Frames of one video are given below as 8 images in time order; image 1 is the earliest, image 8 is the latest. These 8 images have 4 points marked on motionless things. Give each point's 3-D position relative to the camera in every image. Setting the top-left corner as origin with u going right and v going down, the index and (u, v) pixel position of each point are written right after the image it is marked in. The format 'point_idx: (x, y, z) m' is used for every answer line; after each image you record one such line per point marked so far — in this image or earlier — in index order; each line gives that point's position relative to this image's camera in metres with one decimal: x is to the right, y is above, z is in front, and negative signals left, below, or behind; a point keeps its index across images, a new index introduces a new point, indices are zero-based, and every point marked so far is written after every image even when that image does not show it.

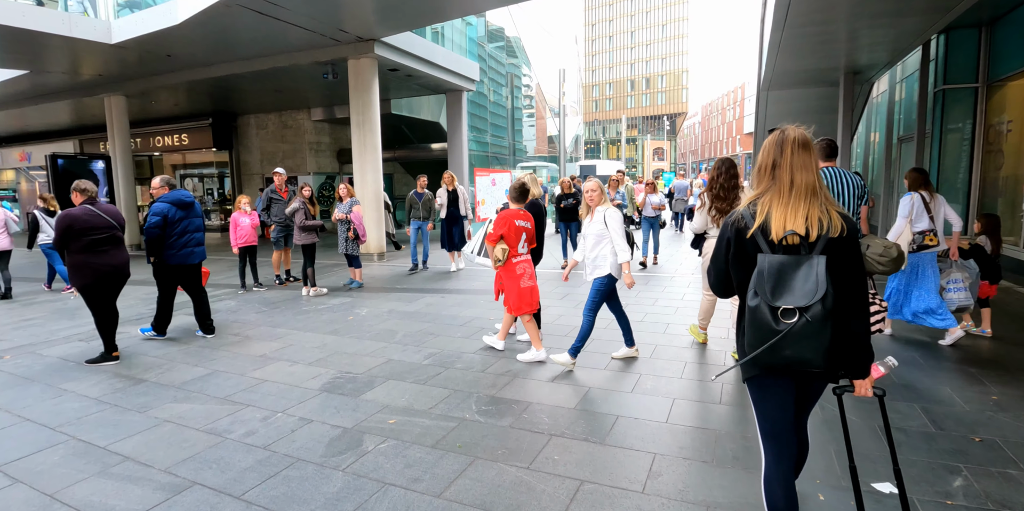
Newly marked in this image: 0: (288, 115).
0: (-7.7, +4.8, +18.0) m
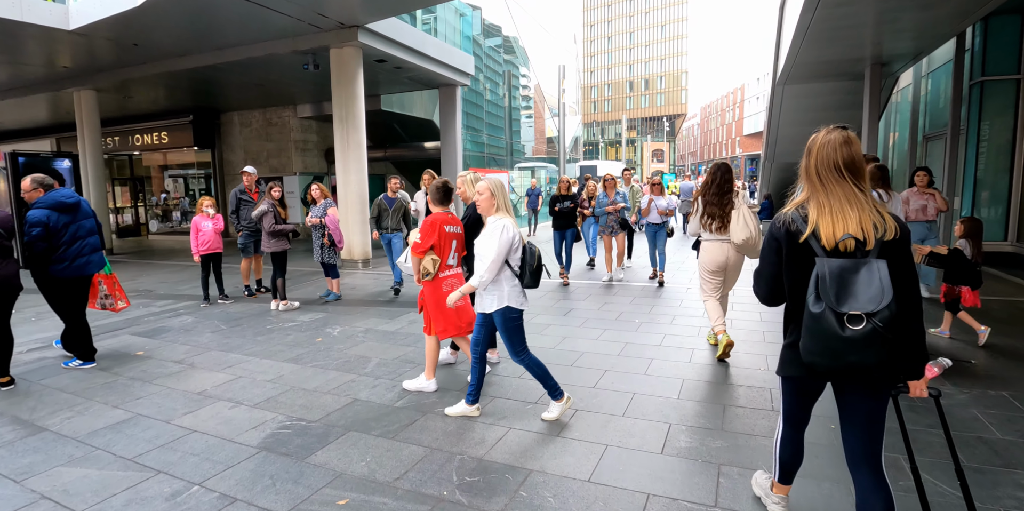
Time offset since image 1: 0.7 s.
0: (-7.8, +4.7, +17.1) m
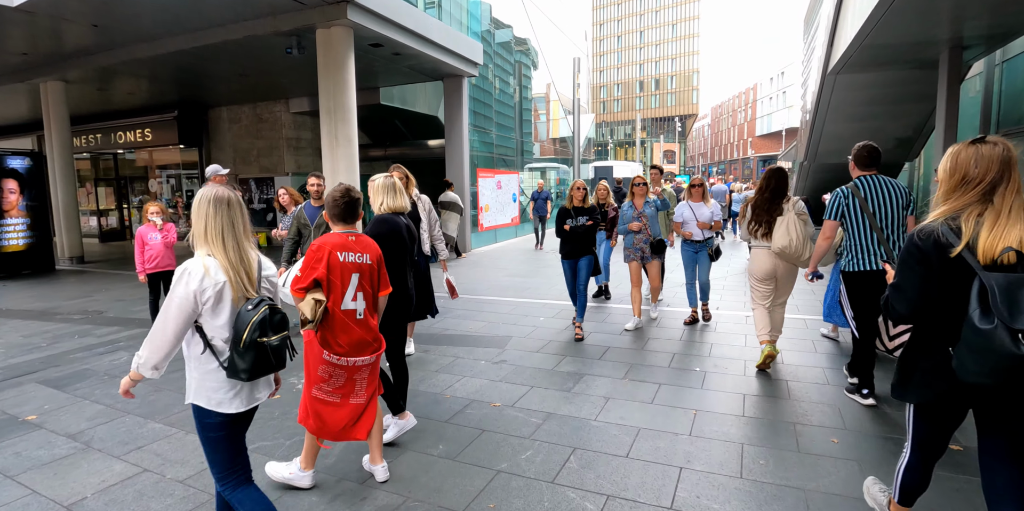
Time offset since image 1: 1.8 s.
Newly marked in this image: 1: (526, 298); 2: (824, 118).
0: (-7.5, +4.5, +15.8) m
1: (+0.2, -0.6, +7.6) m
2: (+7.1, +3.1, +12.0) m
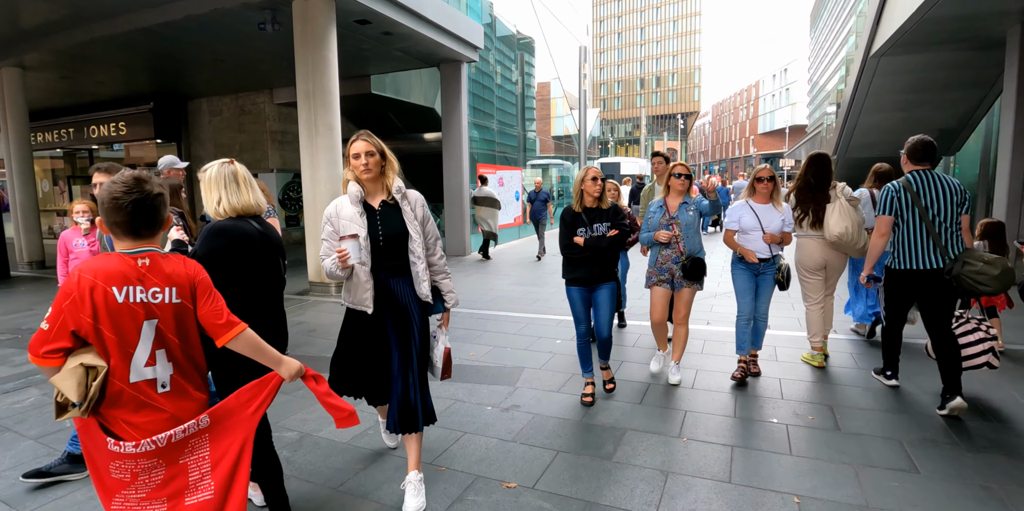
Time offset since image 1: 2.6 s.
0: (-7.4, +4.4, +14.6) m
1: (+0.3, -0.7, +6.4) m
2: (+7.2, +3.0, +10.8) m
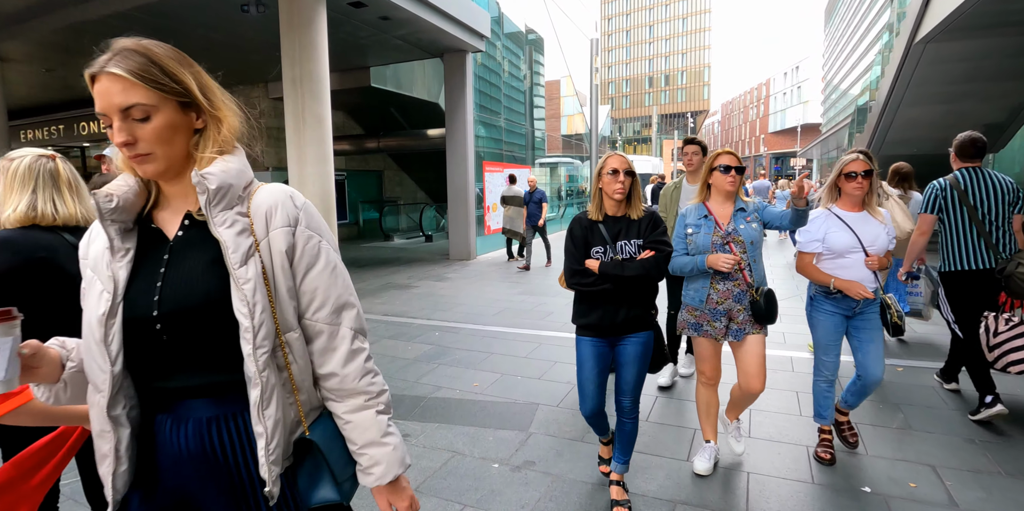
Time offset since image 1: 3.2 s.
0: (-7.2, +4.3, +13.9) m
1: (+0.4, -0.8, +5.6) m
2: (+7.3, +2.9, +10.0) m
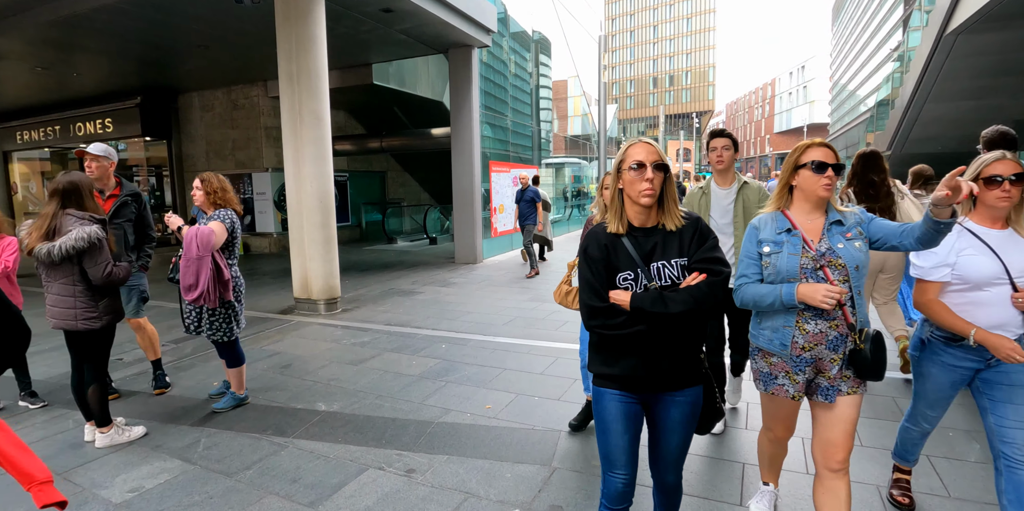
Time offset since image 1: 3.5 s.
0: (-7.0, +4.2, +13.5) m
1: (+0.5, -0.8, +5.2) m
2: (+7.5, +2.8, +9.5) m
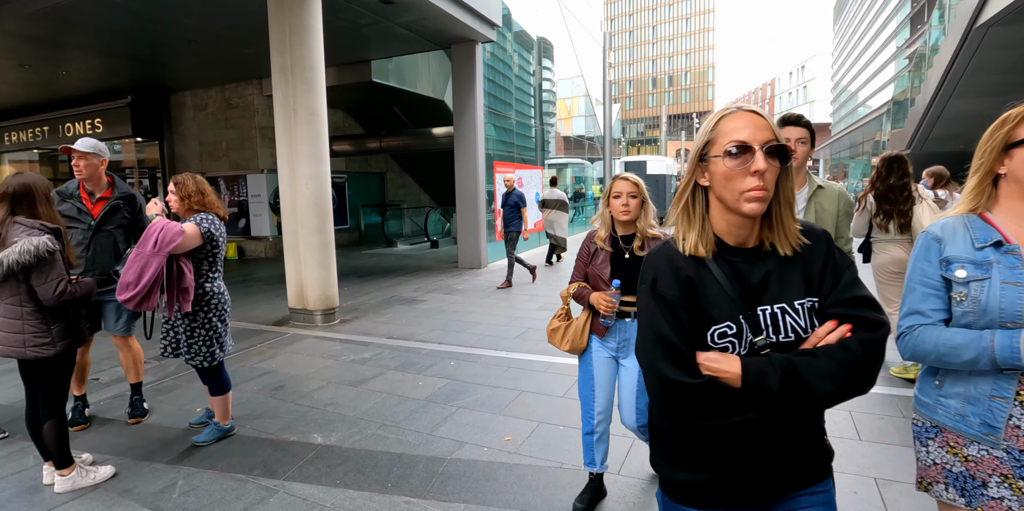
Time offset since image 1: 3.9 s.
0: (-6.9, +4.1, +13.1) m
1: (+0.6, -0.9, +4.8) m
2: (+7.6, +2.8, +9.1) m
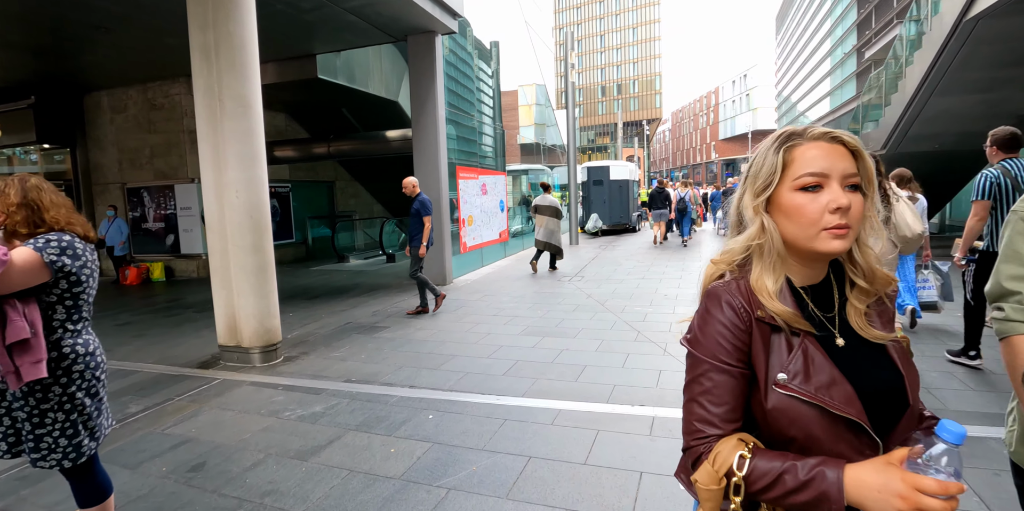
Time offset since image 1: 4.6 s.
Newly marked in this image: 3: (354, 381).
0: (-7.8, +3.6, +11.6) m
1: (+0.6, -1.0, +3.9) m
2: (+7.0, +2.7, +8.8) m
3: (-1.3, -1.0, +4.4) m
